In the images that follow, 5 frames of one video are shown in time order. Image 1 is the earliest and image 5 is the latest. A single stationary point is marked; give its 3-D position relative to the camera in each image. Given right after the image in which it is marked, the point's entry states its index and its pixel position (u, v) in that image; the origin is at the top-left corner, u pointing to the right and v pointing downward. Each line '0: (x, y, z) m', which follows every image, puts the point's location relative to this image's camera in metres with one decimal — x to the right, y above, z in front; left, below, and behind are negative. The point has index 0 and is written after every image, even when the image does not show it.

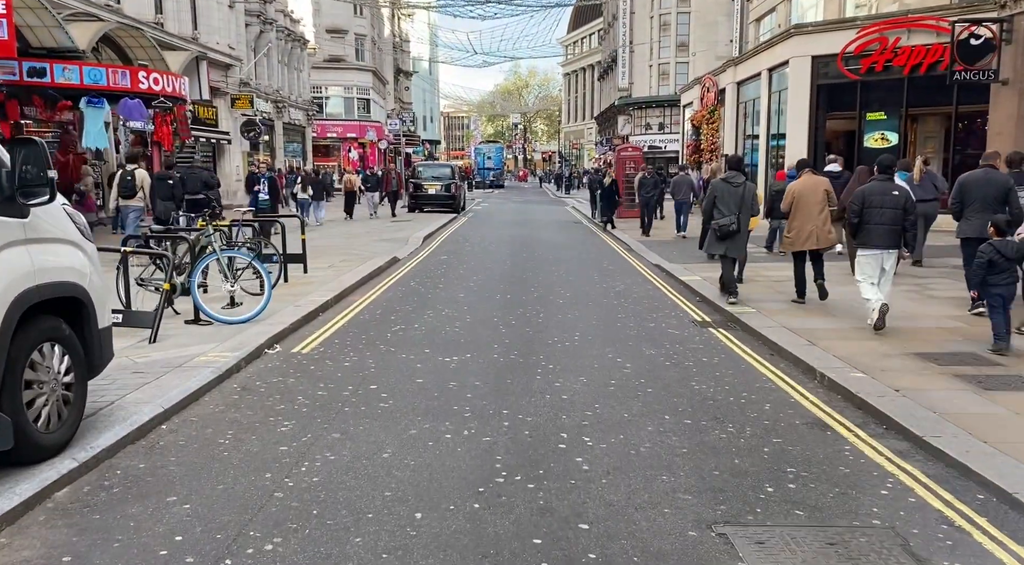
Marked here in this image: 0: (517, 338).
0: (+0.1, -0.5, +8.9) m
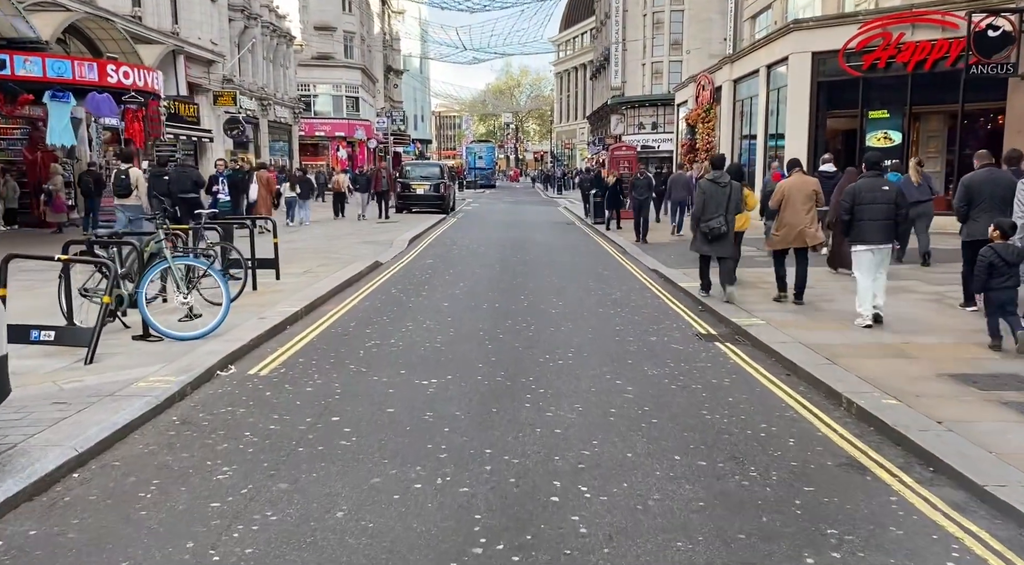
0: (-0.1, -0.6, +8.0) m
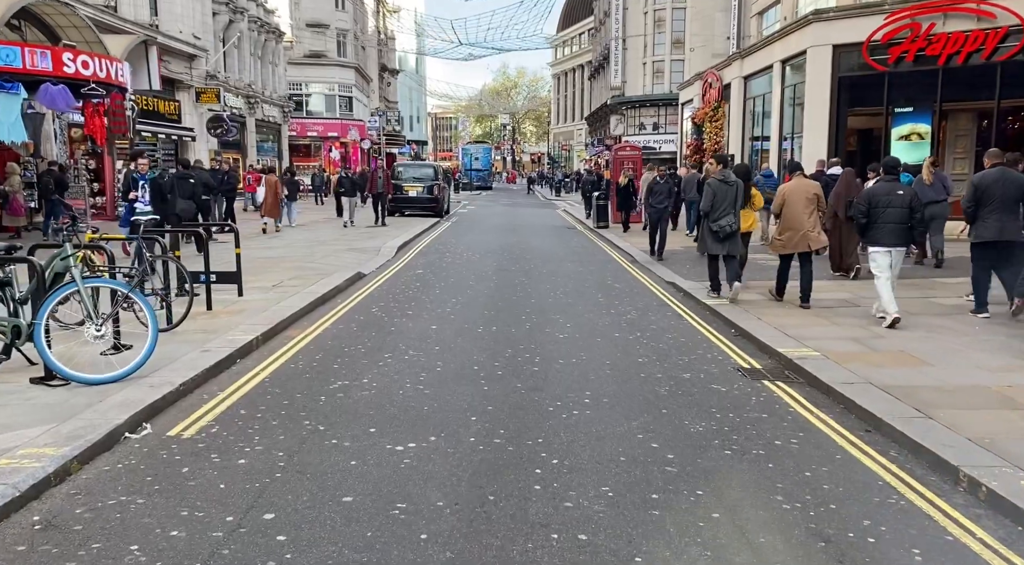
0: (-0.1, -0.8, +6.3) m
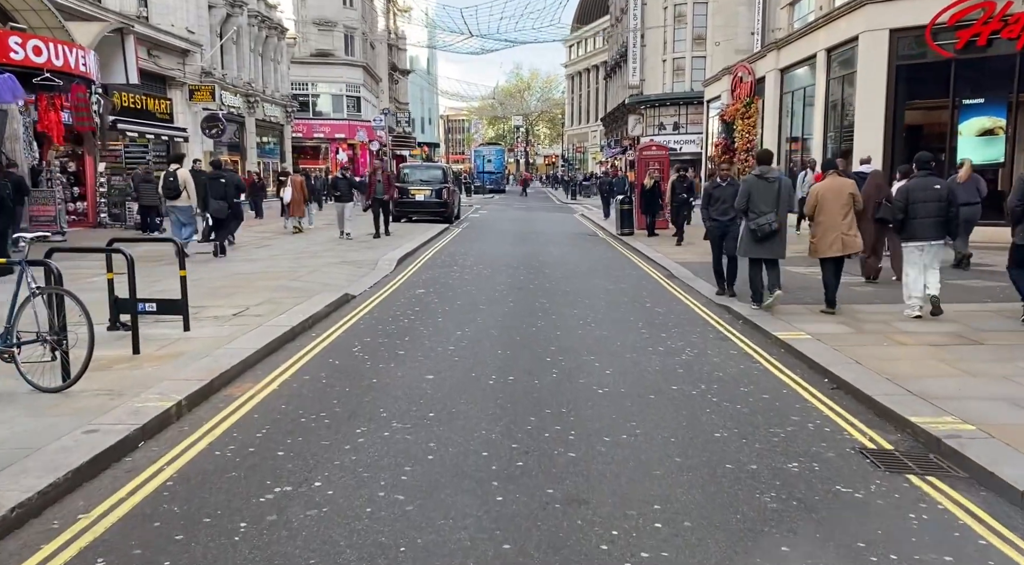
0: (+0.1, -1.1, +4.0) m
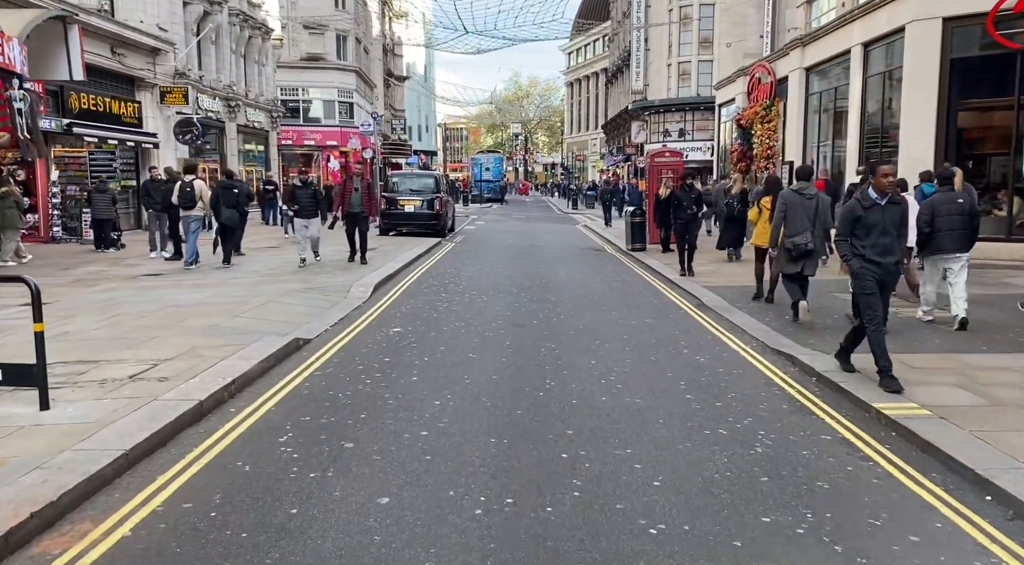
0: (+0.1, -1.4, +1.4) m
